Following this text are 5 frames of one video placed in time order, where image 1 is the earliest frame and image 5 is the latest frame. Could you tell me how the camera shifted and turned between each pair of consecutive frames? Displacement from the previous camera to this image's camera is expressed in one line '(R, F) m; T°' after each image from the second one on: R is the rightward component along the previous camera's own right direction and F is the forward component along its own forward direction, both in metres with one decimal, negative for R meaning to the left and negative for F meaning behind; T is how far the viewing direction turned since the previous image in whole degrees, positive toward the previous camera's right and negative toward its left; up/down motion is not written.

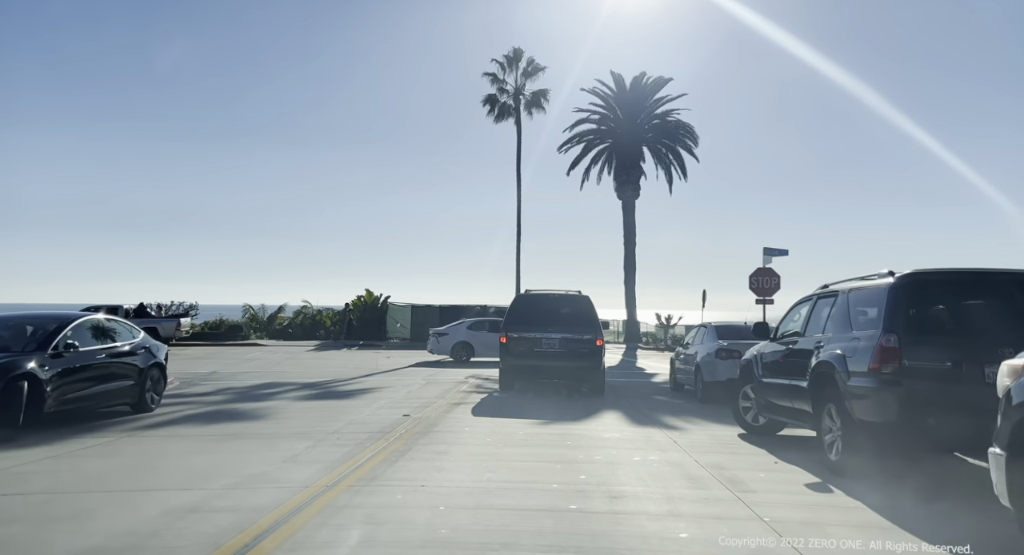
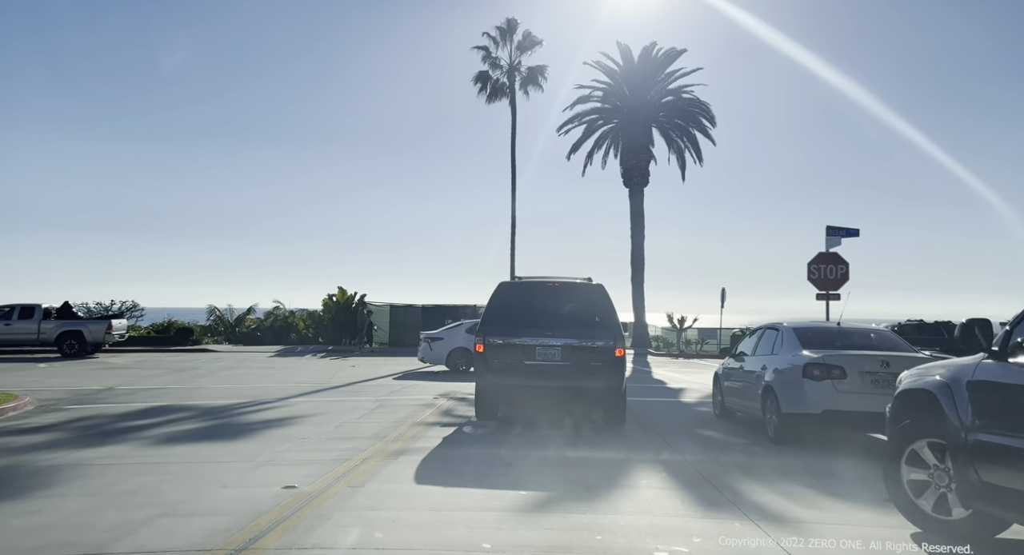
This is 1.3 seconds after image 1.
(+0.3, +3.8) m; 0°
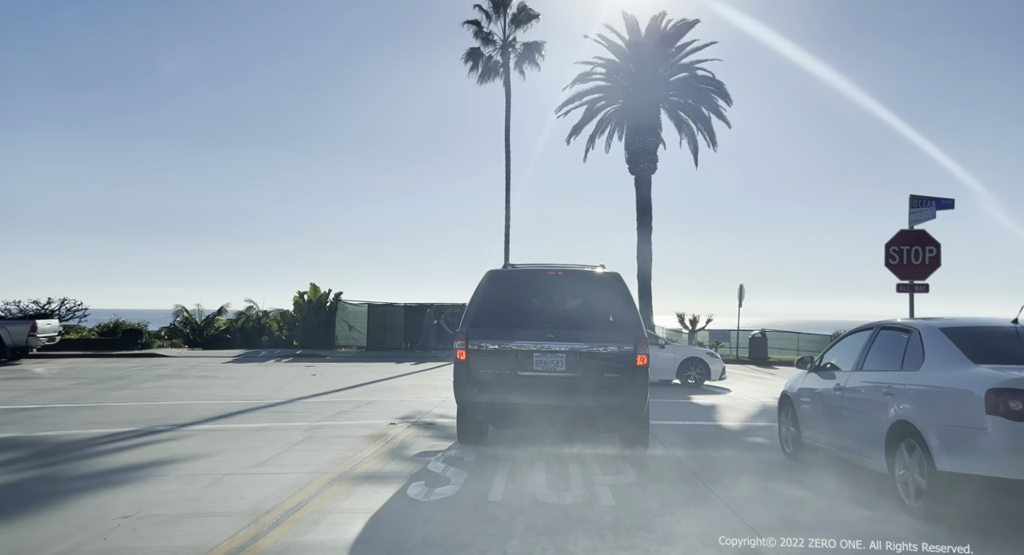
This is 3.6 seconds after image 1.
(+0.2, +3.0) m; 0°
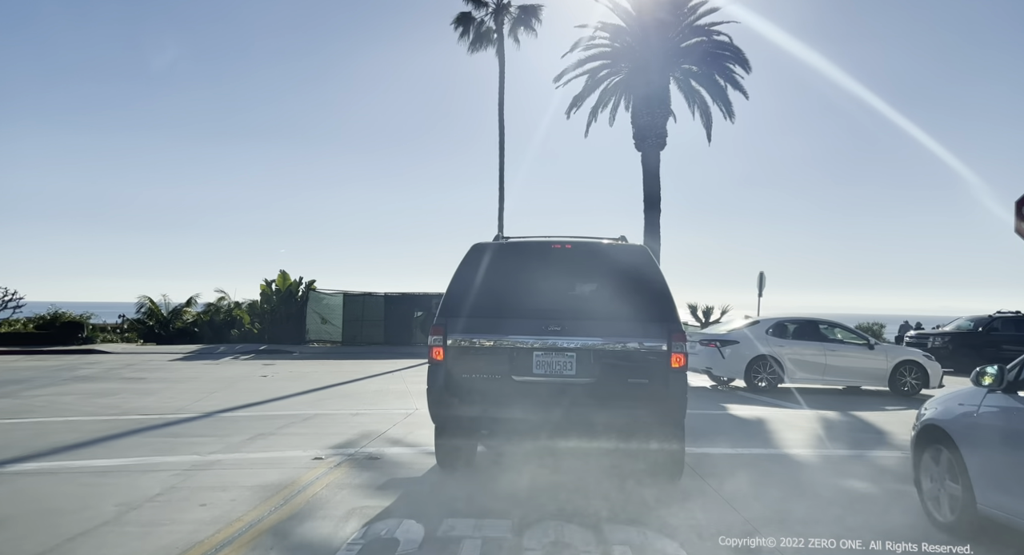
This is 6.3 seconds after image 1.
(+0.1, +2.7) m; 0°
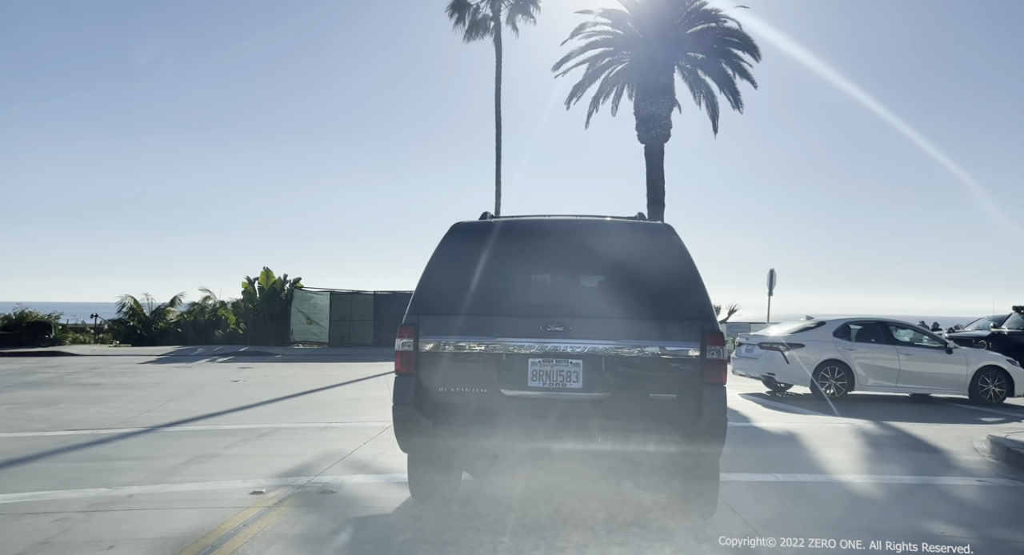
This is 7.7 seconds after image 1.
(+0.1, +1.2) m; 0°
